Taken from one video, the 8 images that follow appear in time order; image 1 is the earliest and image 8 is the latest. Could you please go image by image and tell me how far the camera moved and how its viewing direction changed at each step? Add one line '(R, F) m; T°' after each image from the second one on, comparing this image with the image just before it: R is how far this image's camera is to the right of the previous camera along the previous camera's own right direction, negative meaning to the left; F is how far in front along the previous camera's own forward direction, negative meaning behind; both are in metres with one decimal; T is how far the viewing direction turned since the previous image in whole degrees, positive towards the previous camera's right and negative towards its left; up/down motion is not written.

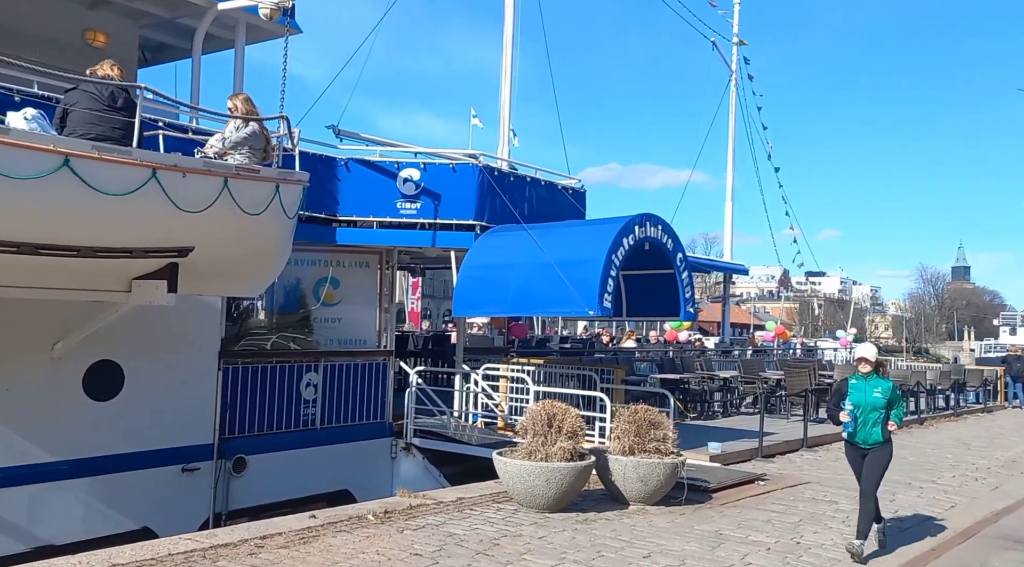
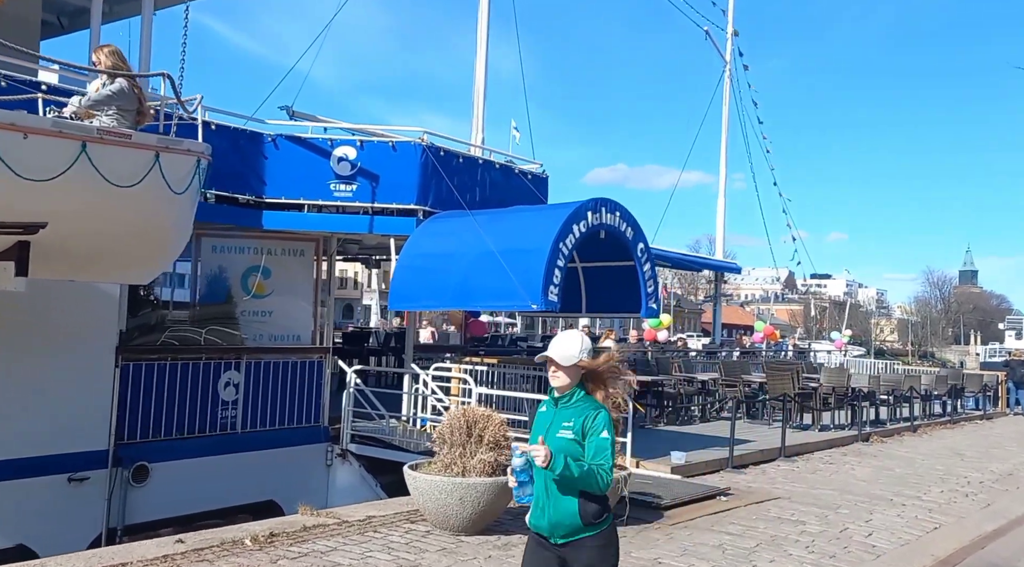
(+0.7, +1.2) m; 0°
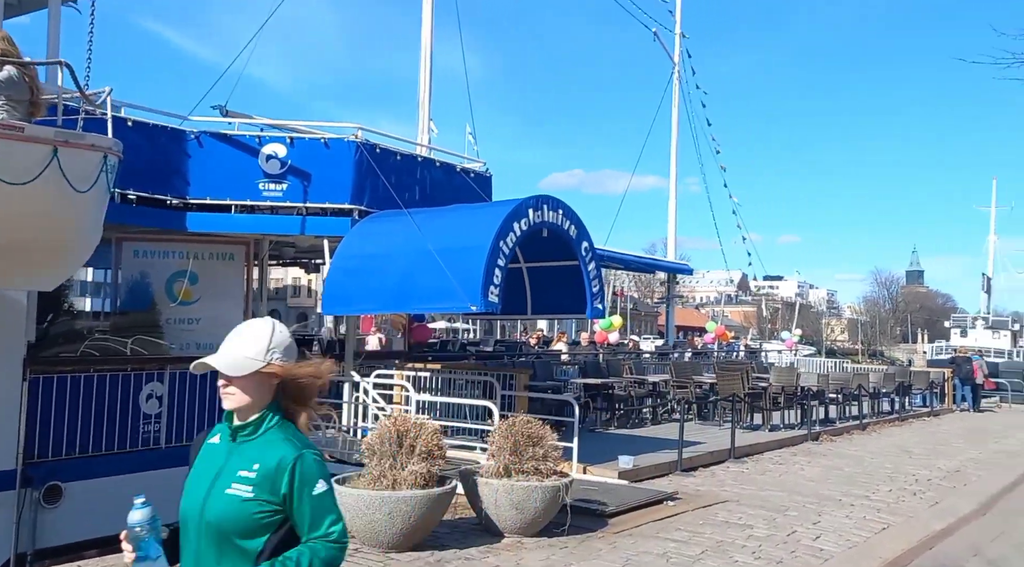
(+0.2, +0.4) m; +3°
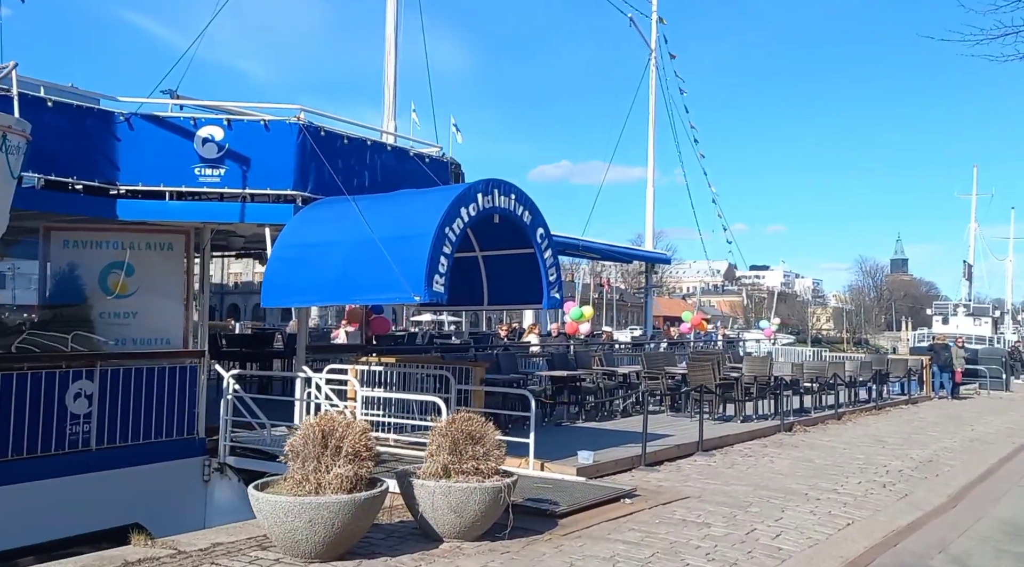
(+0.4, +0.5) m; +1°
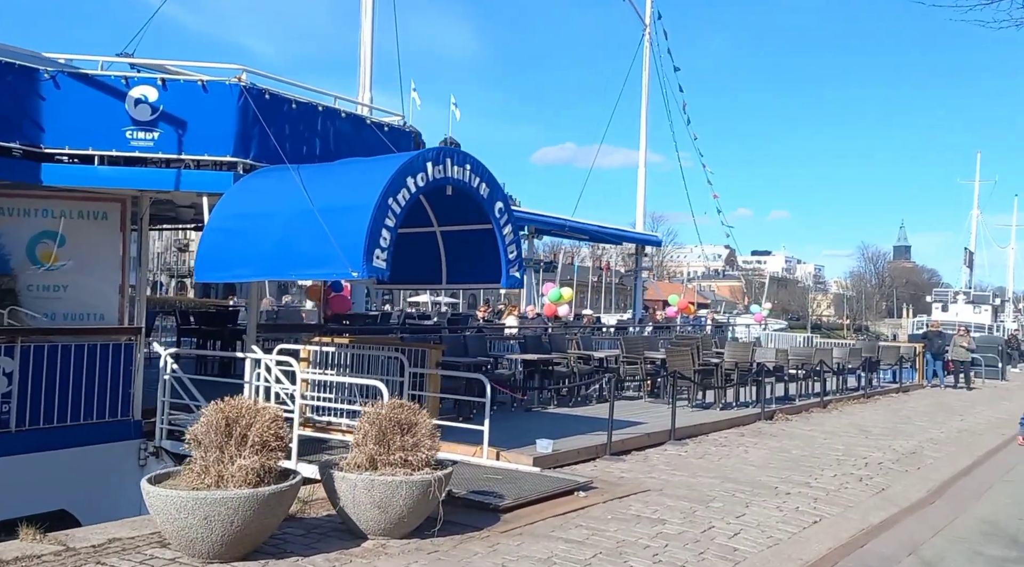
(+0.5, +0.7) m; 0°
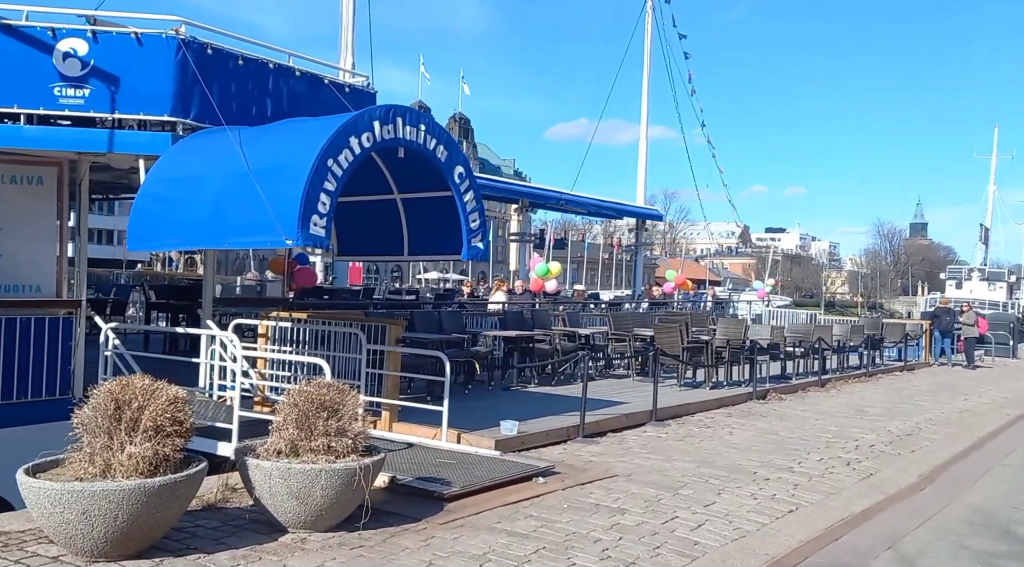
(+0.5, +0.7) m; -1°
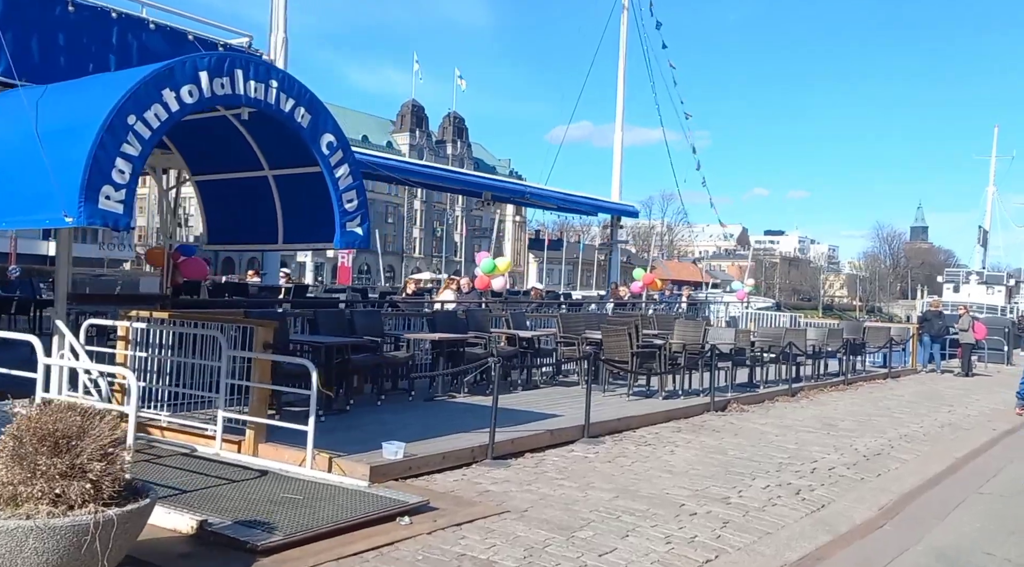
(+1.0, +1.7) m; 0°
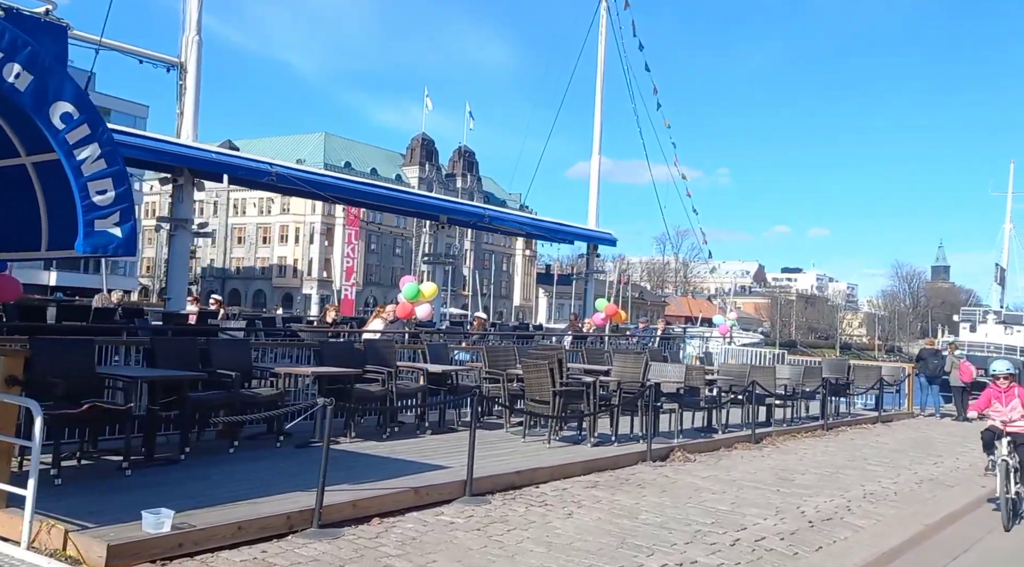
(+1.4, +2.1) m; -1°
